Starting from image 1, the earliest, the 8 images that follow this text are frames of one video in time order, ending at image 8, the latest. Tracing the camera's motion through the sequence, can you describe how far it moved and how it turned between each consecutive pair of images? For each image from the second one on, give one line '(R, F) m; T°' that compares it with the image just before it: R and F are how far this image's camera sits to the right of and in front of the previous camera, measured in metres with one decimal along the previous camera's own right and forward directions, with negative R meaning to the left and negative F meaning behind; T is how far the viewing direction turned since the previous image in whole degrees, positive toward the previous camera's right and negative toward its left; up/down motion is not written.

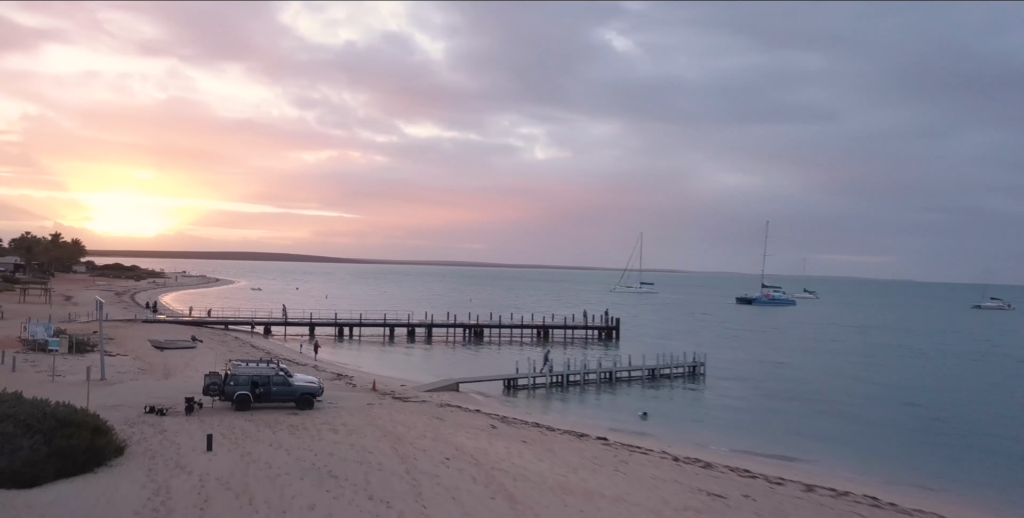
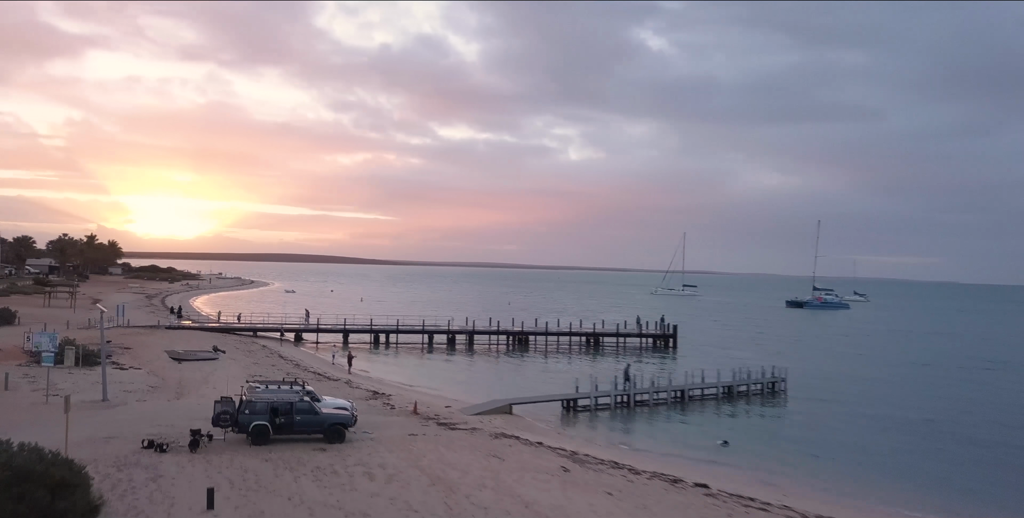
(-1.3, +4.5) m; -3°
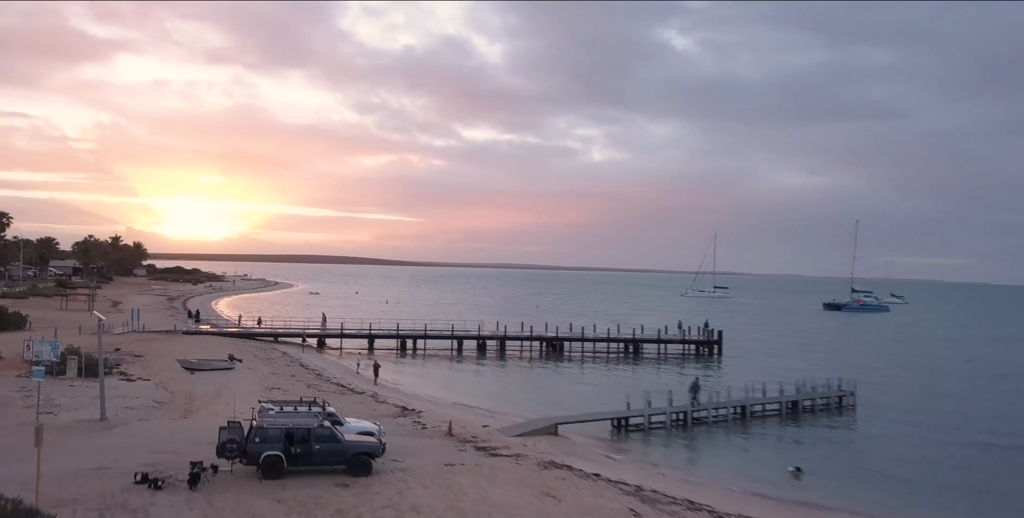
(-0.9, +3.0) m; -2°
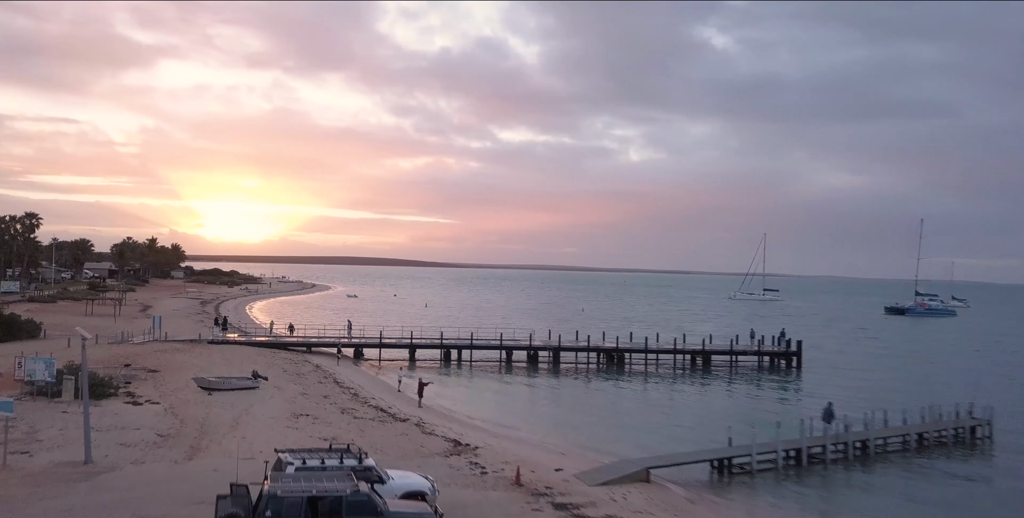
(-1.4, +4.7) m; -3°
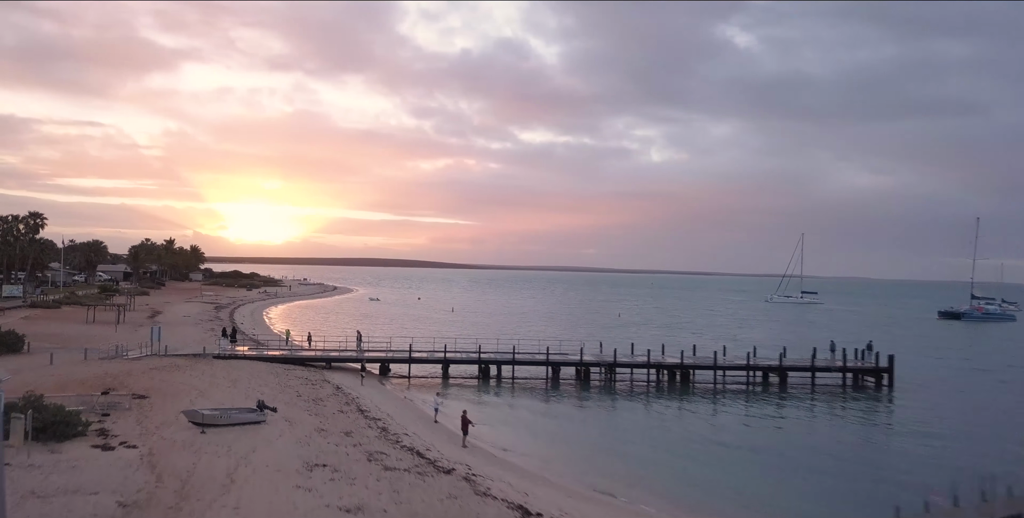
(-1.7, +5.4) m; -2°
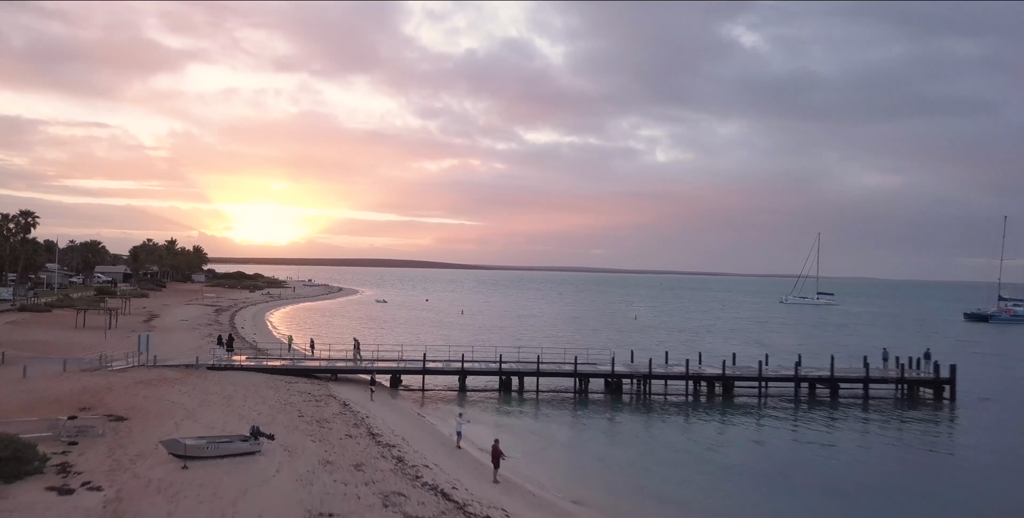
(-1.0, +3.3) m; 0°
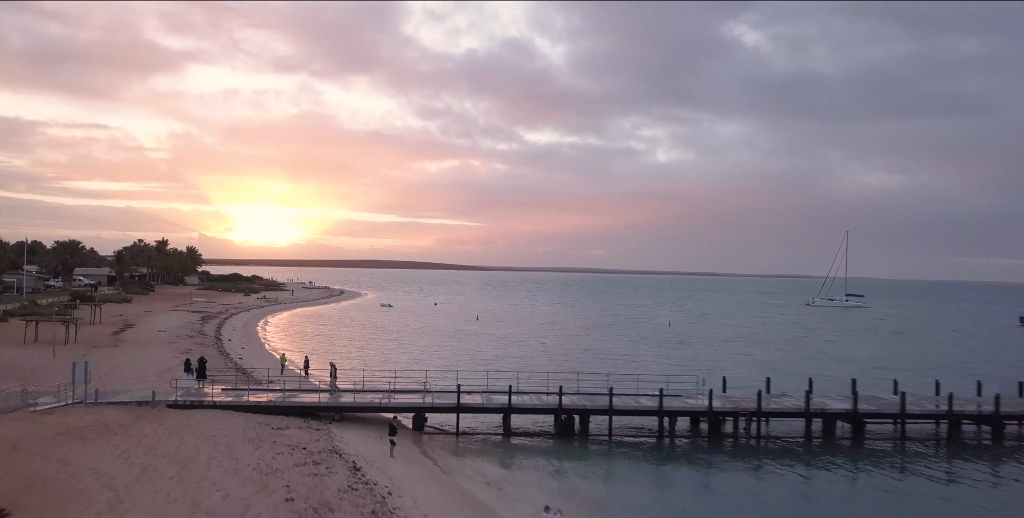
(-2.4, +7.9) m; 0°
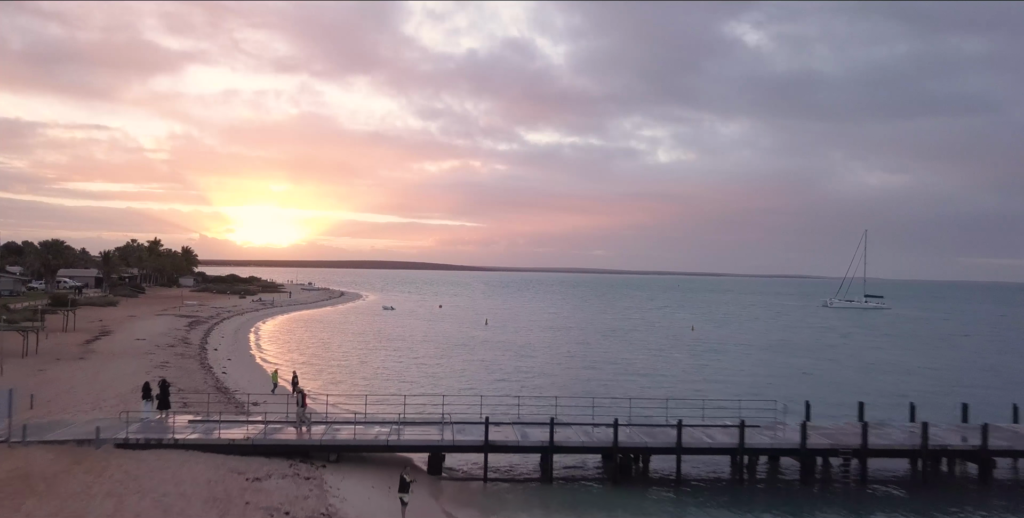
(-1.2, +4.9) m; 0°
